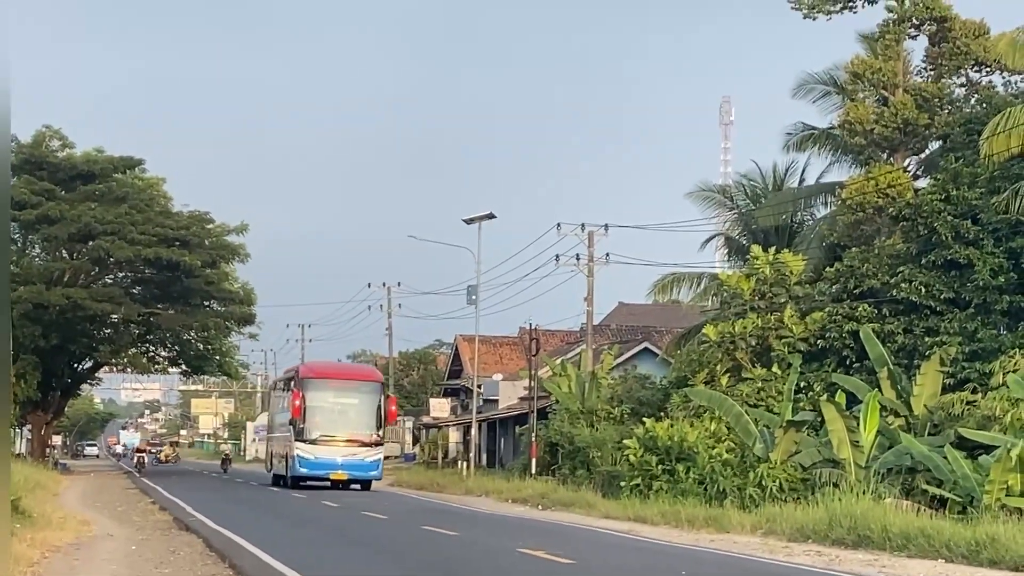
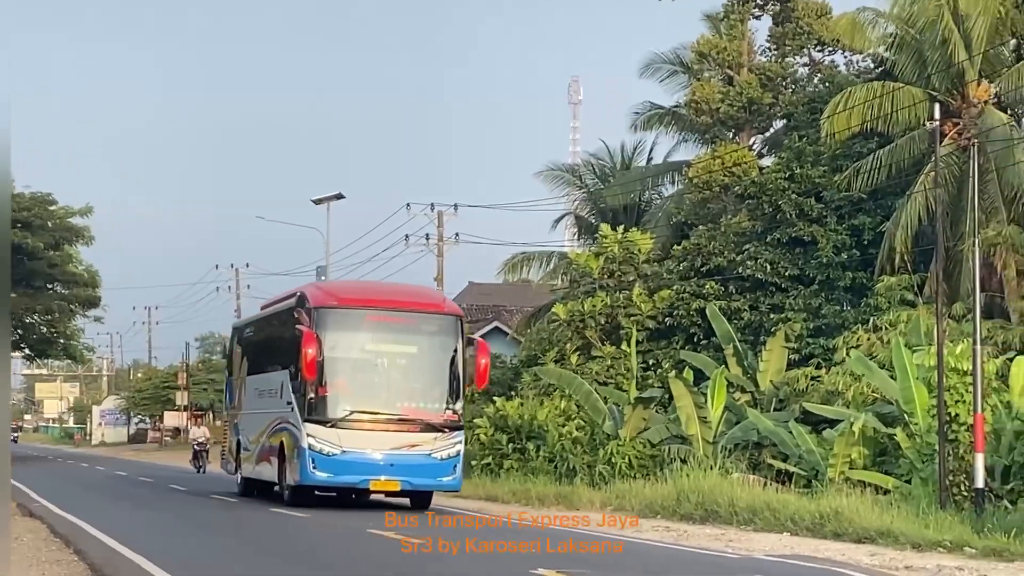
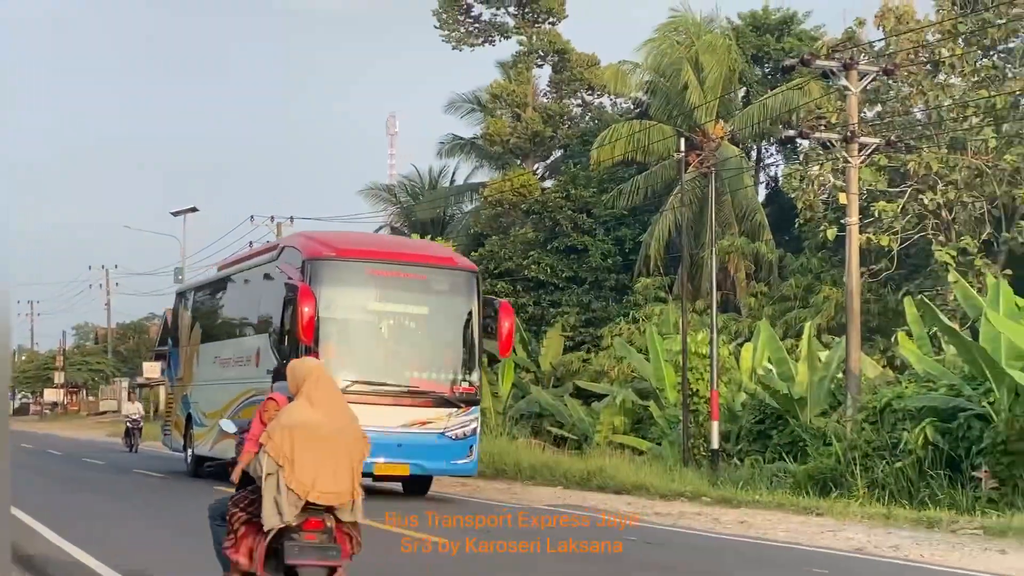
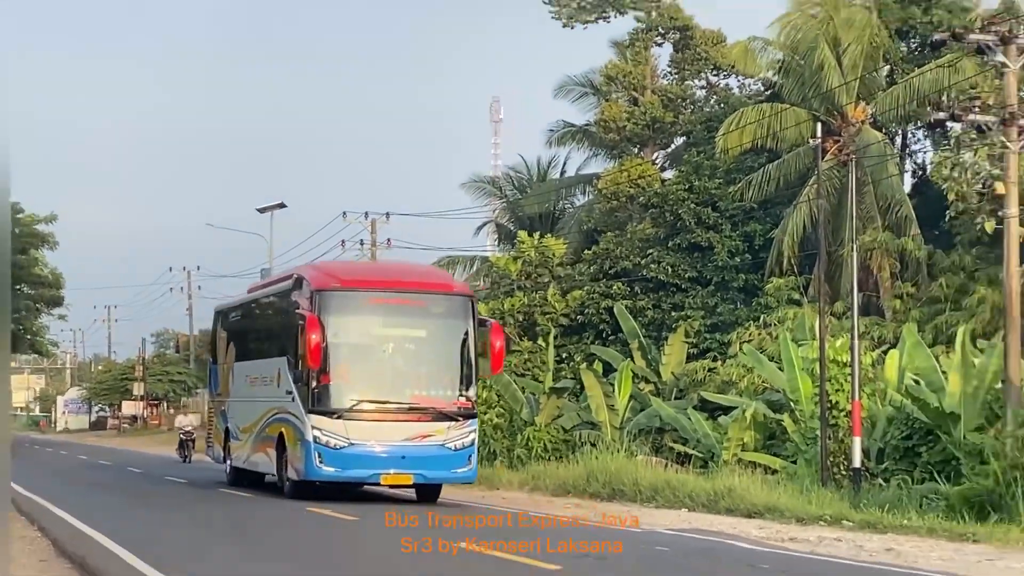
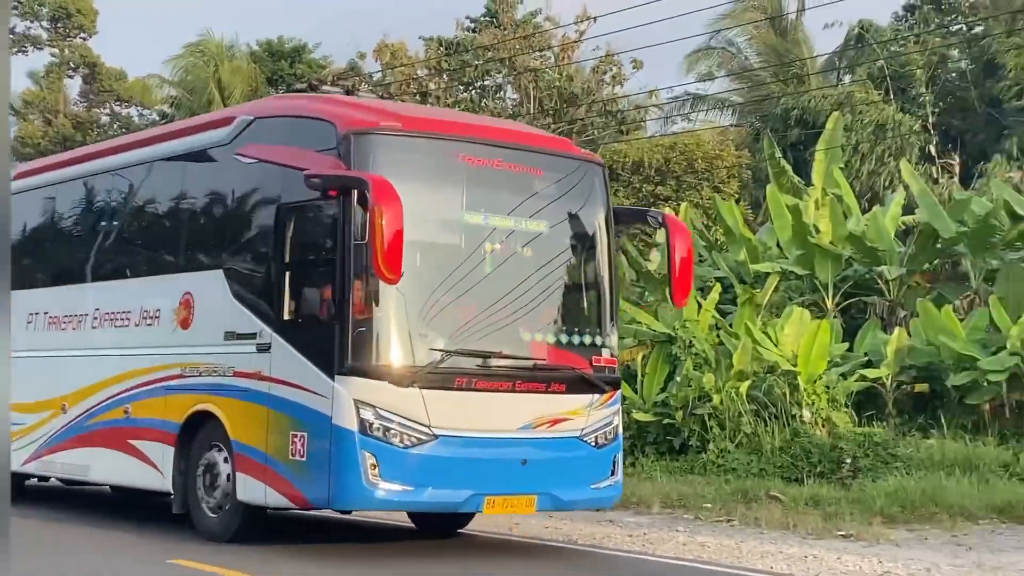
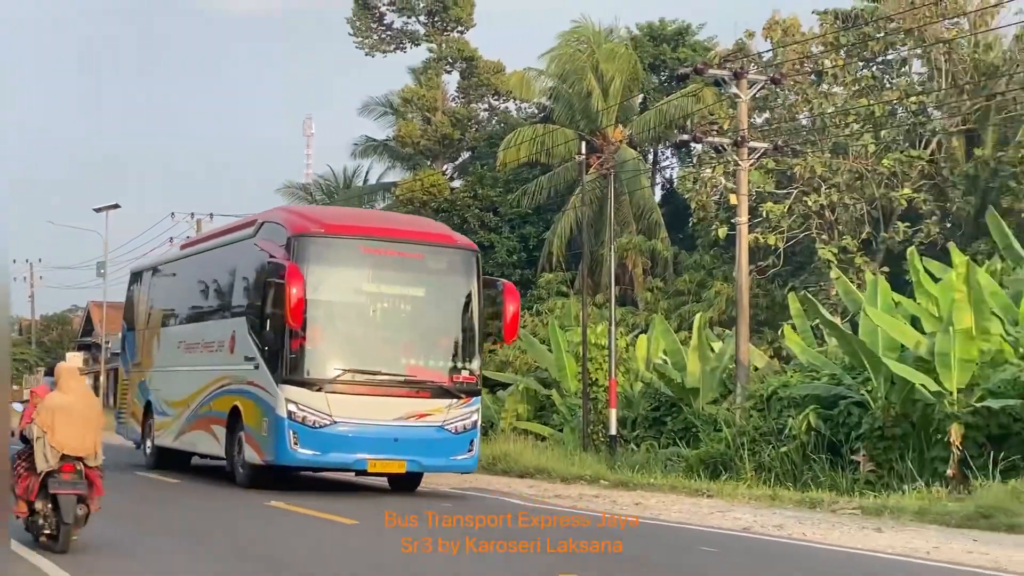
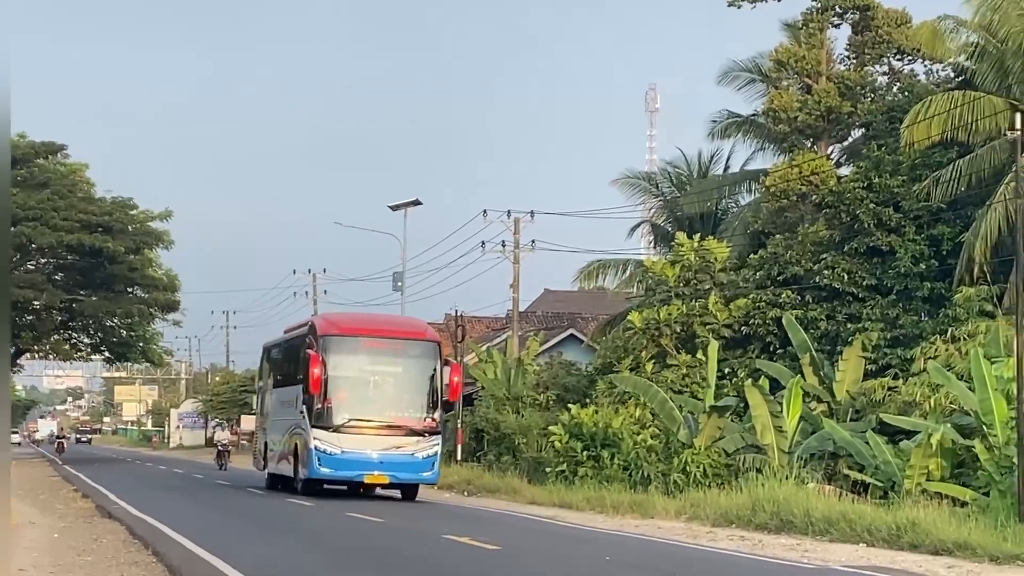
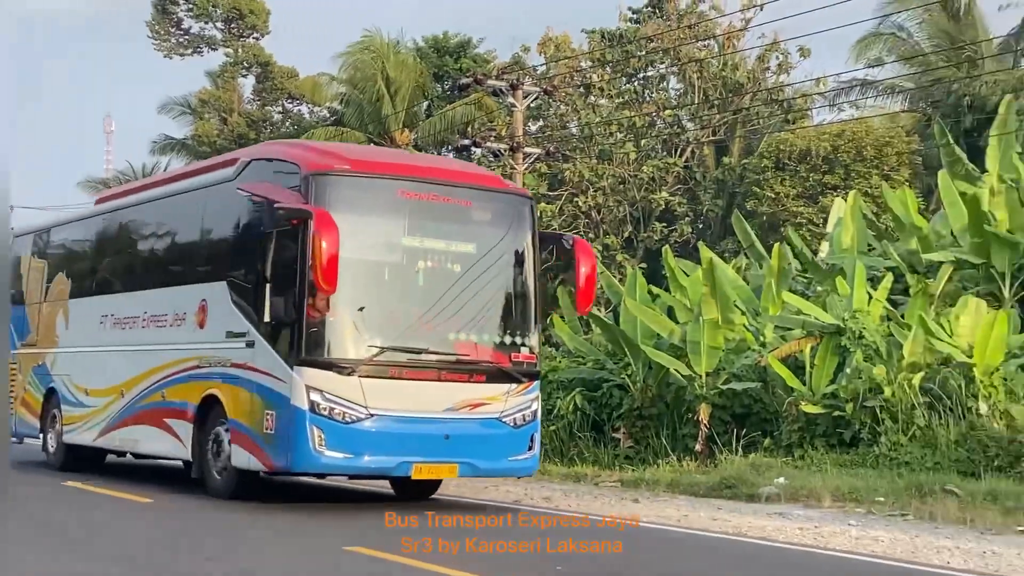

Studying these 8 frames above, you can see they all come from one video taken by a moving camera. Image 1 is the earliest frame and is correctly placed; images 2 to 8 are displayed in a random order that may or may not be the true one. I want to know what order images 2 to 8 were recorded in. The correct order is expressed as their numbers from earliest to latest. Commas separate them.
7, 2, 4, 3, 6, 8, 5
